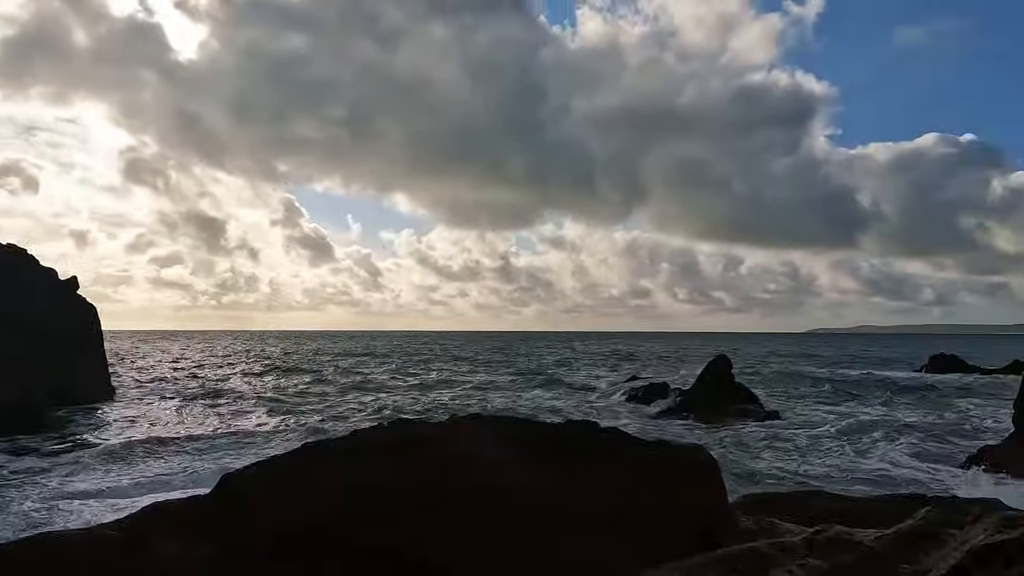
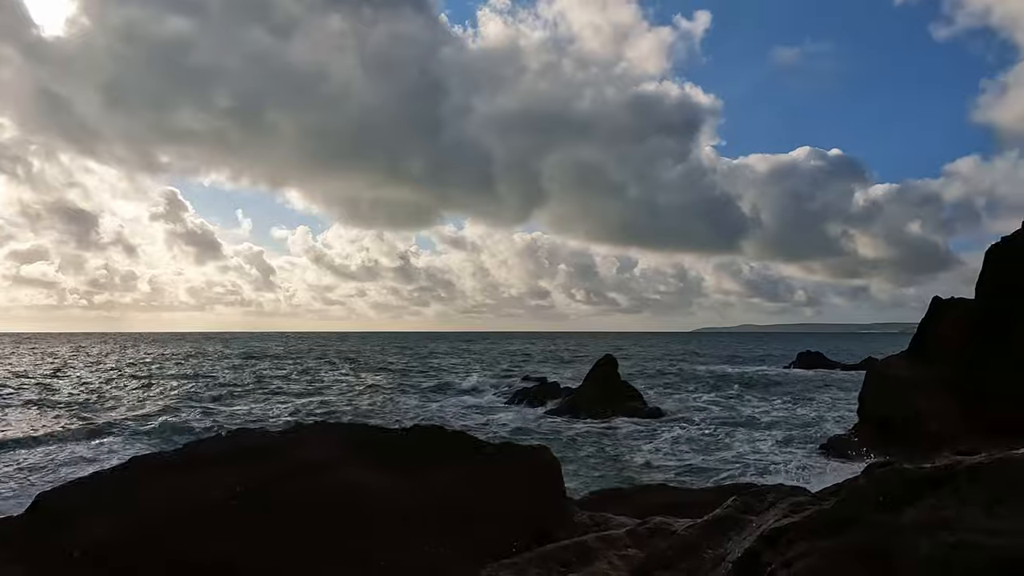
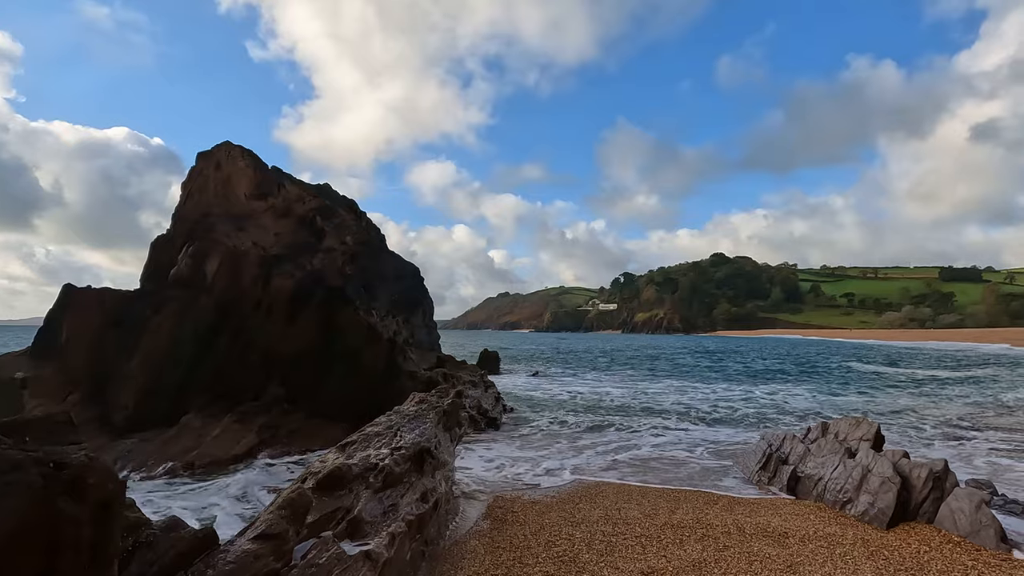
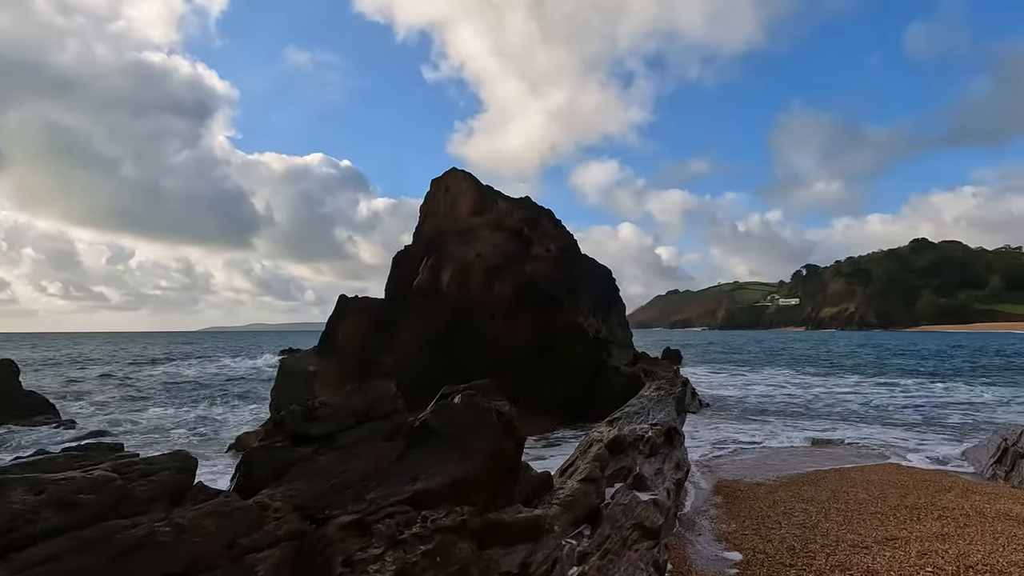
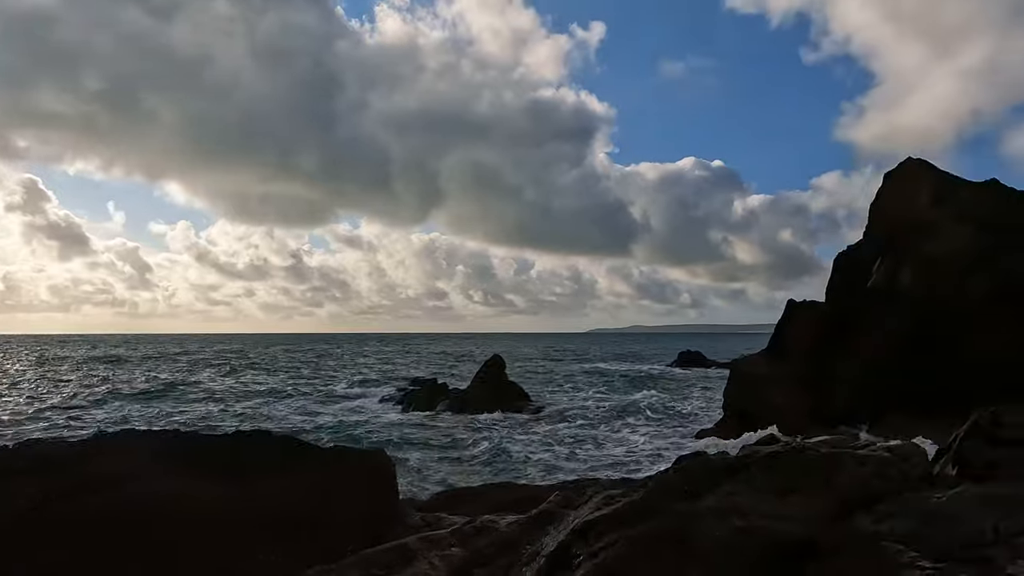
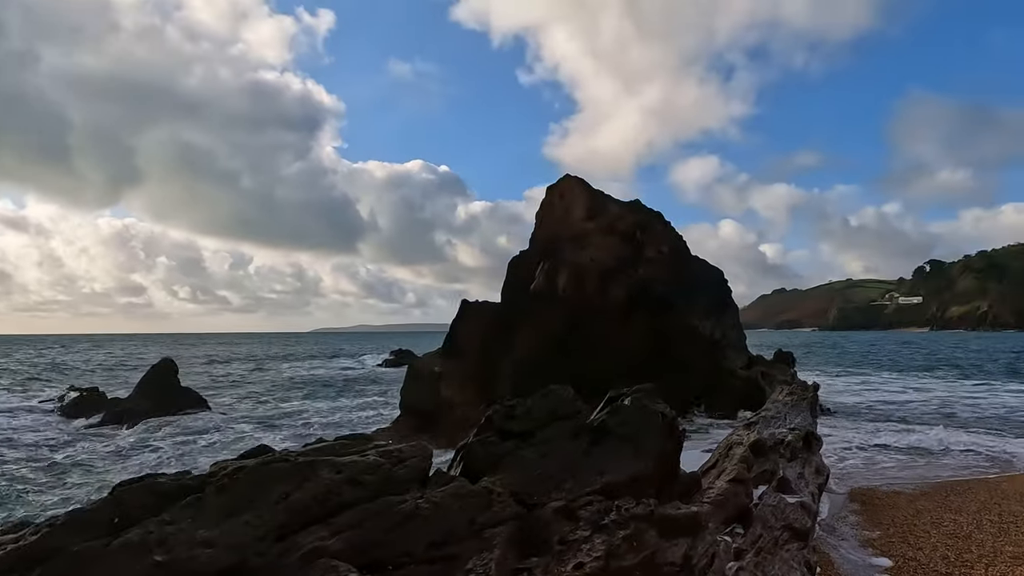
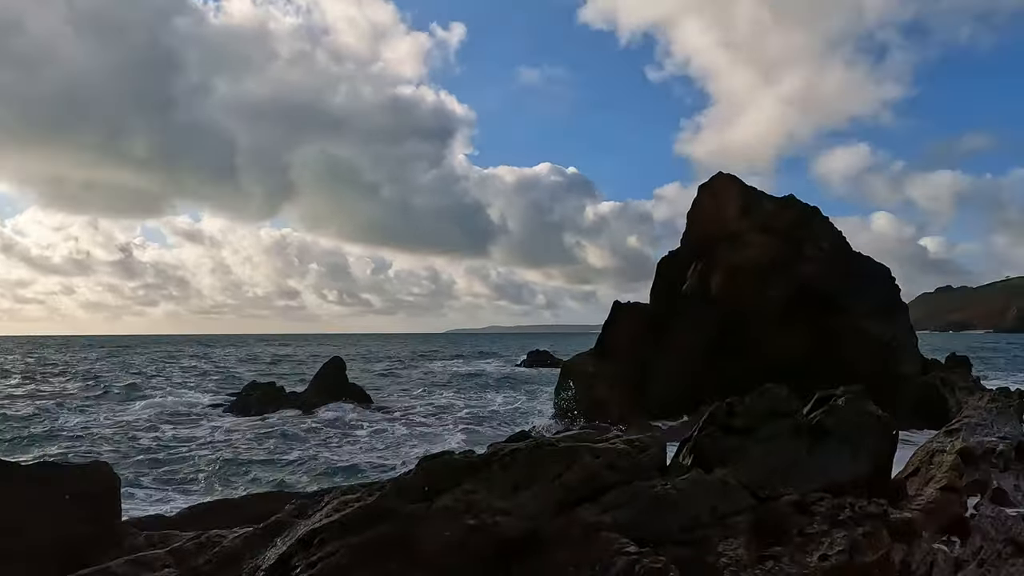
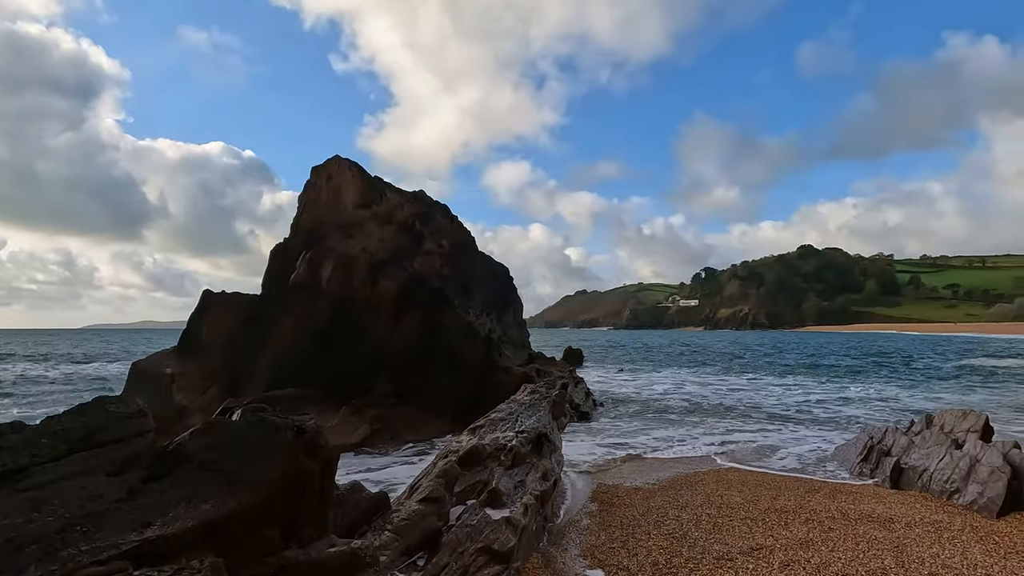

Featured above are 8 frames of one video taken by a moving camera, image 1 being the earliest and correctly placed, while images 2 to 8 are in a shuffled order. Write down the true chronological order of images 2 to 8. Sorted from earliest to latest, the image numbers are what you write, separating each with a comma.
2, 5, 7, 6, 4, 8, 3
